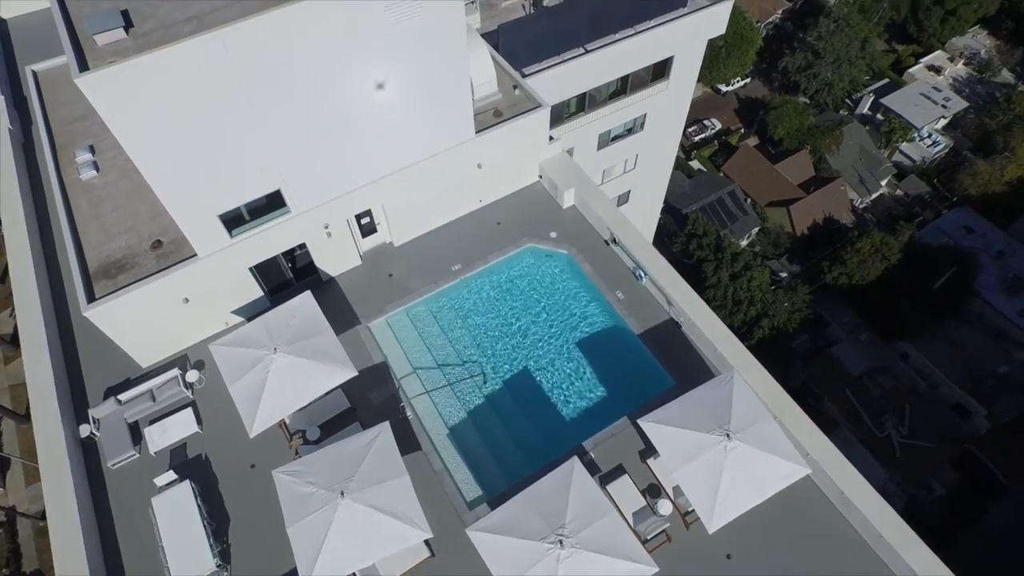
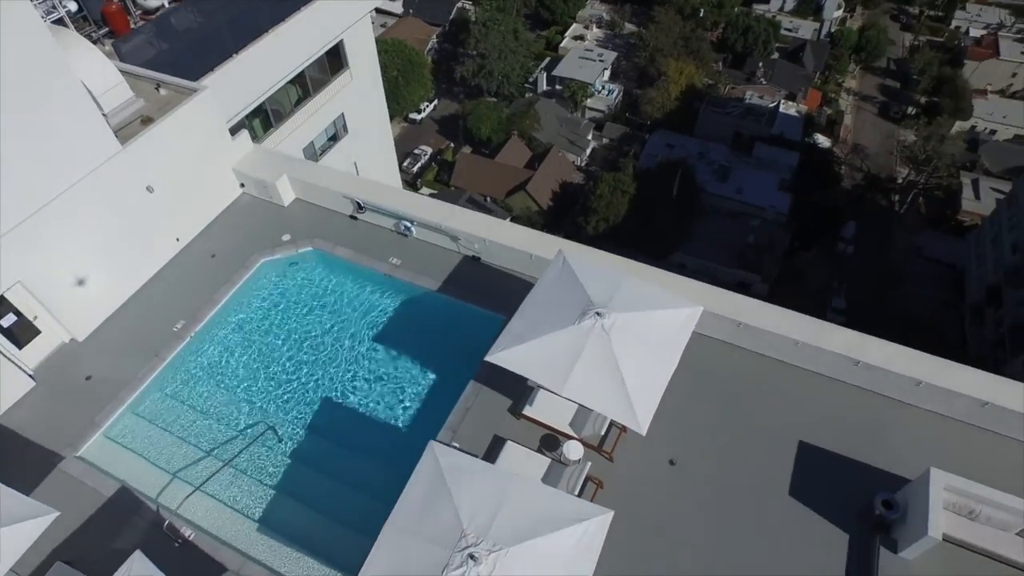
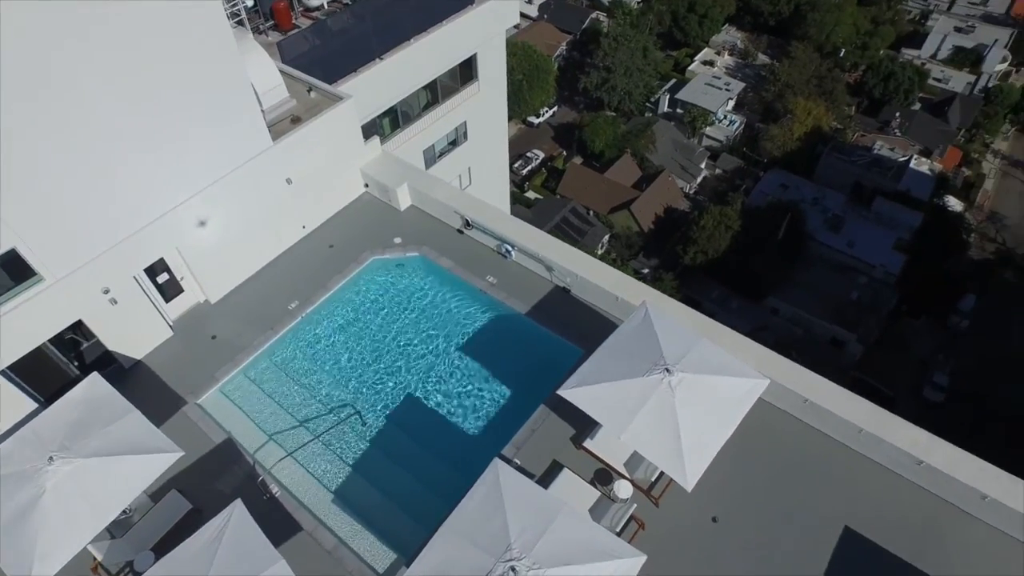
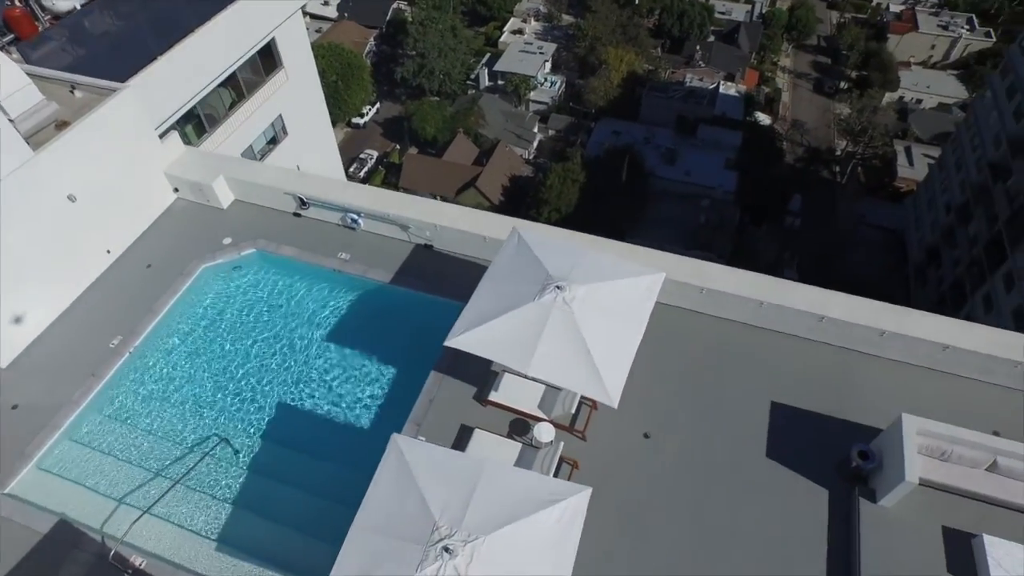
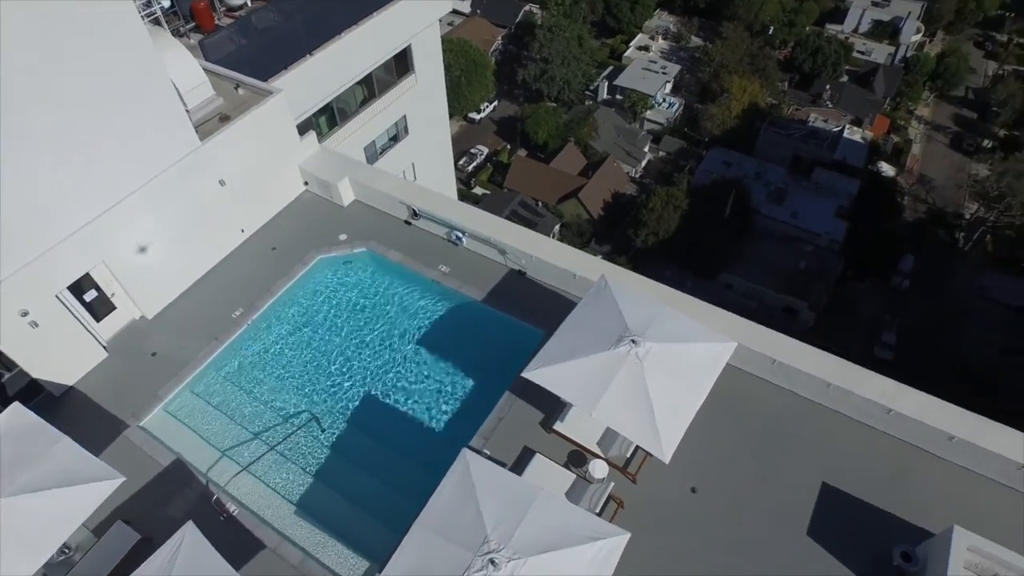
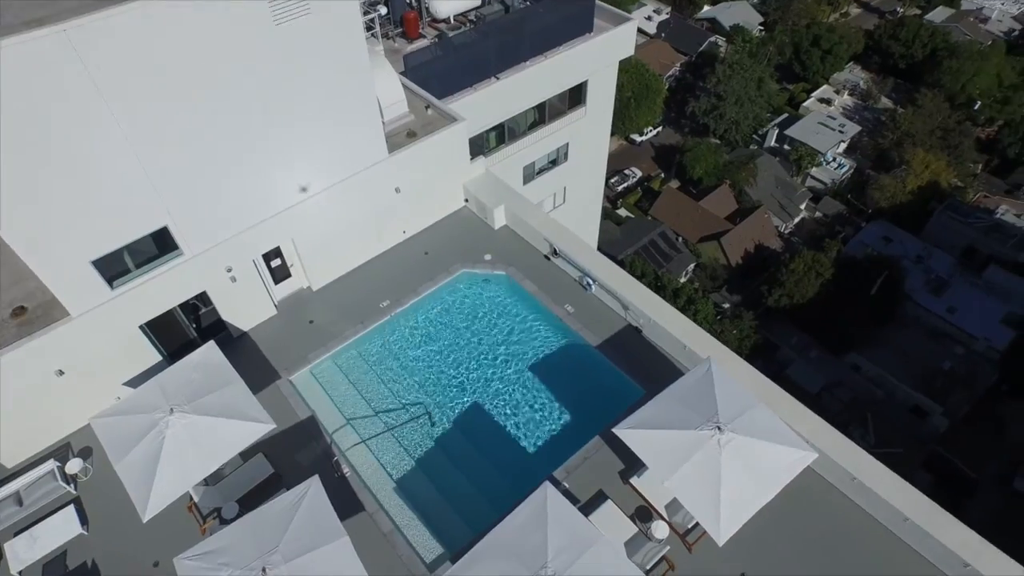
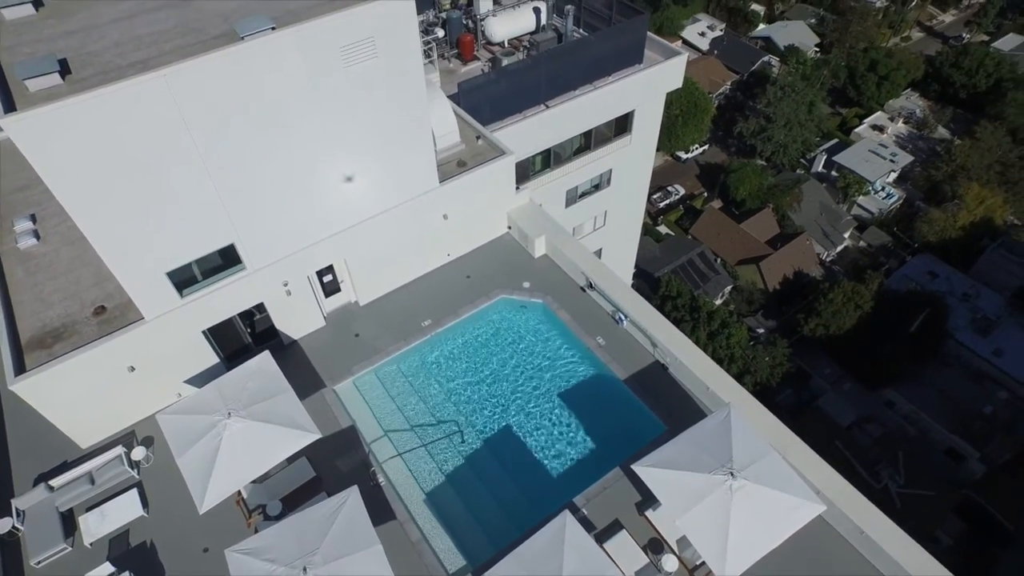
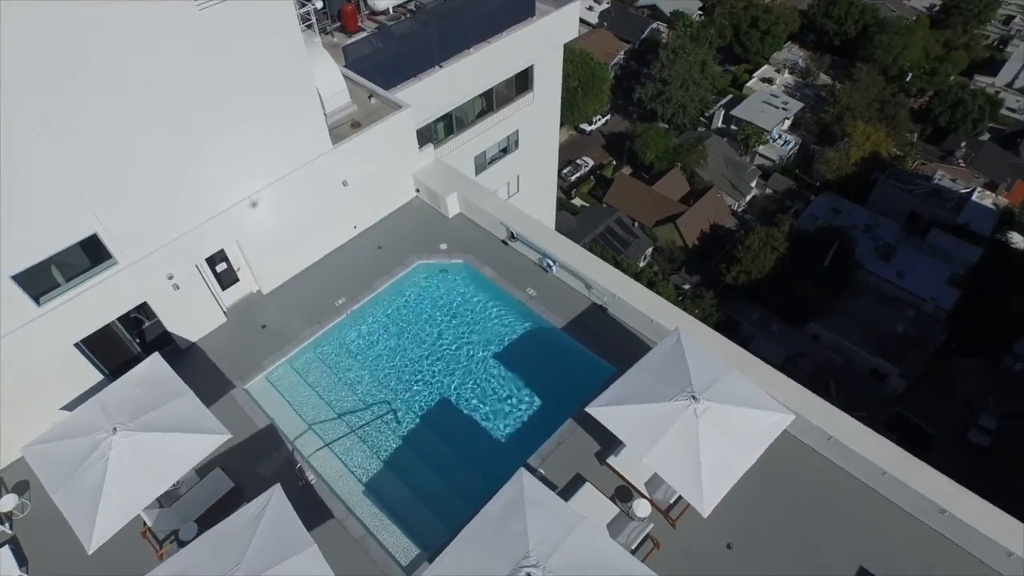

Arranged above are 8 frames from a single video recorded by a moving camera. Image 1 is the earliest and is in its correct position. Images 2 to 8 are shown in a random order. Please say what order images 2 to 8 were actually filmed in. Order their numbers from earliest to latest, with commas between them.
7, 6, 8, 3, 5, 2, 4
